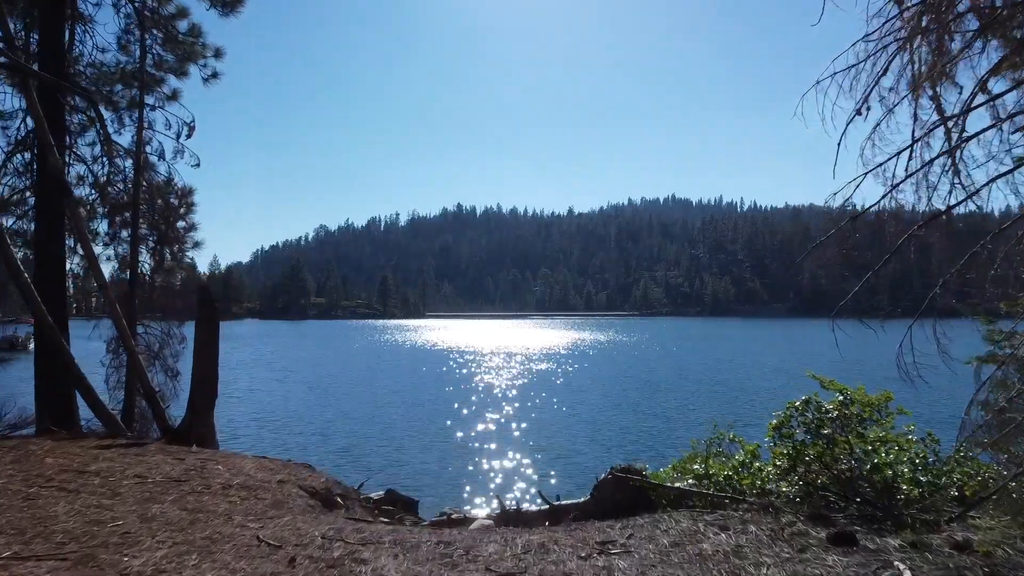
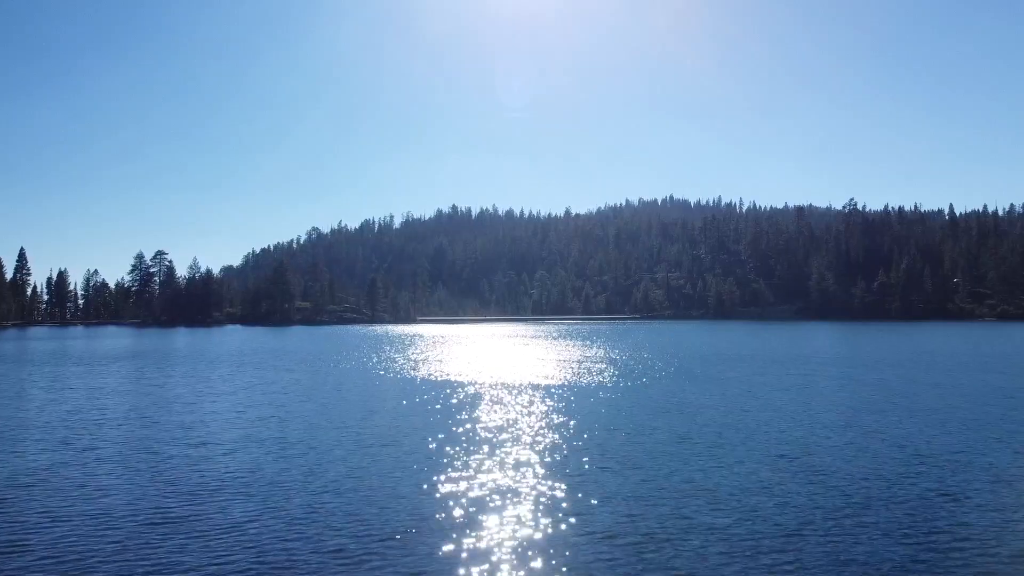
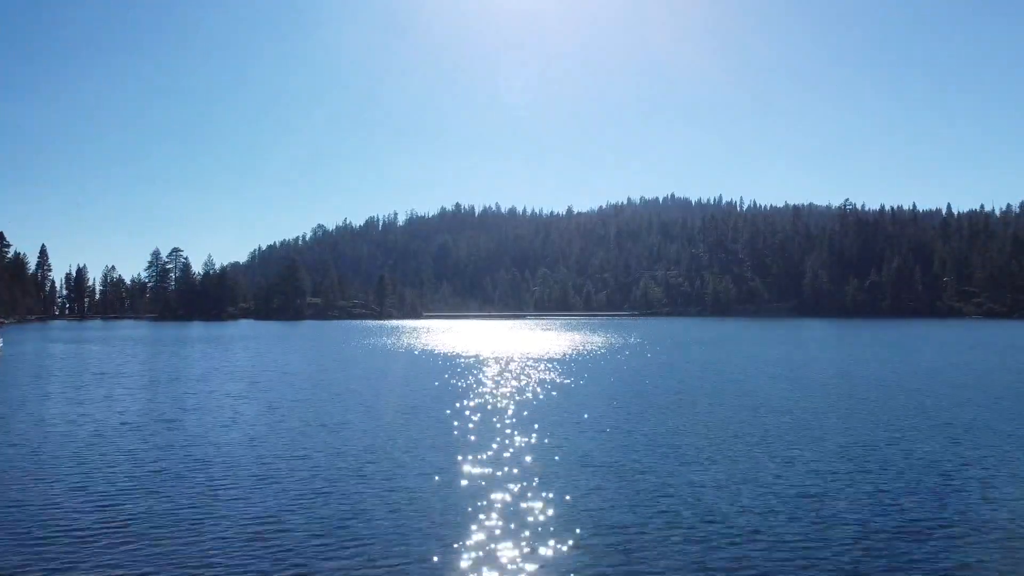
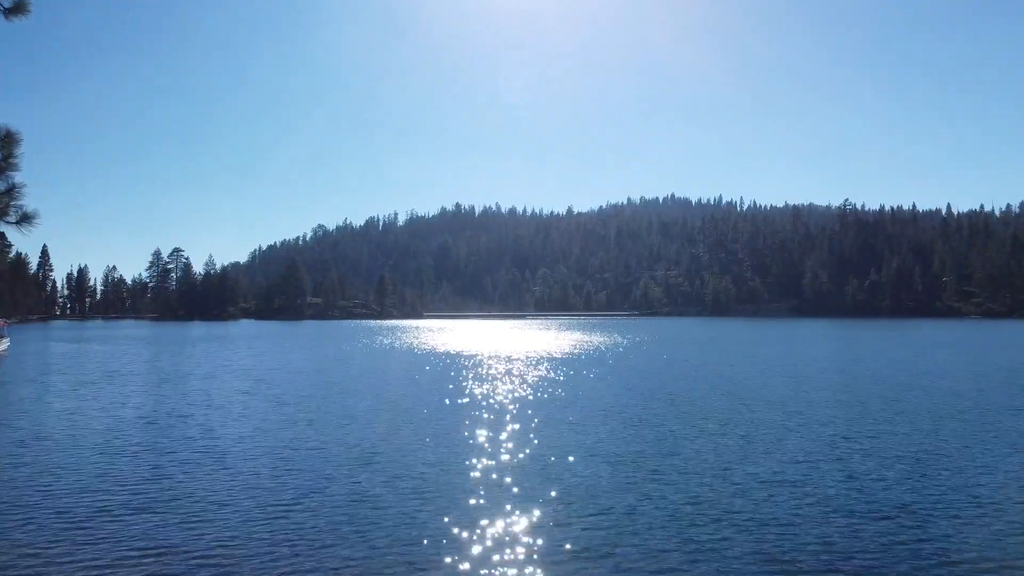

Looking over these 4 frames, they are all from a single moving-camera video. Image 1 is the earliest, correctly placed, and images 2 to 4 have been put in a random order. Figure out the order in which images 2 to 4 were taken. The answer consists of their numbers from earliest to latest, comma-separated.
4, 3, 2
